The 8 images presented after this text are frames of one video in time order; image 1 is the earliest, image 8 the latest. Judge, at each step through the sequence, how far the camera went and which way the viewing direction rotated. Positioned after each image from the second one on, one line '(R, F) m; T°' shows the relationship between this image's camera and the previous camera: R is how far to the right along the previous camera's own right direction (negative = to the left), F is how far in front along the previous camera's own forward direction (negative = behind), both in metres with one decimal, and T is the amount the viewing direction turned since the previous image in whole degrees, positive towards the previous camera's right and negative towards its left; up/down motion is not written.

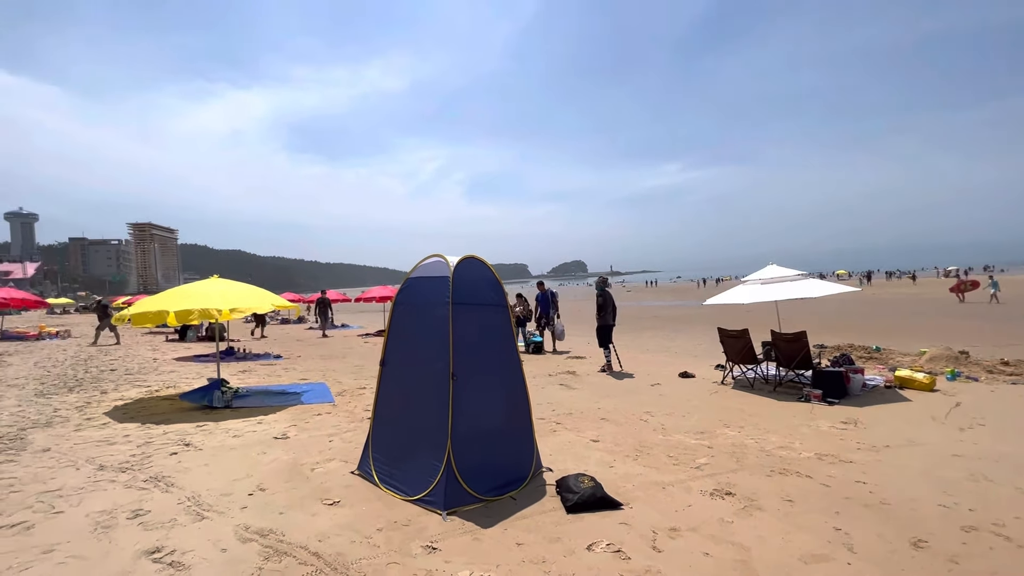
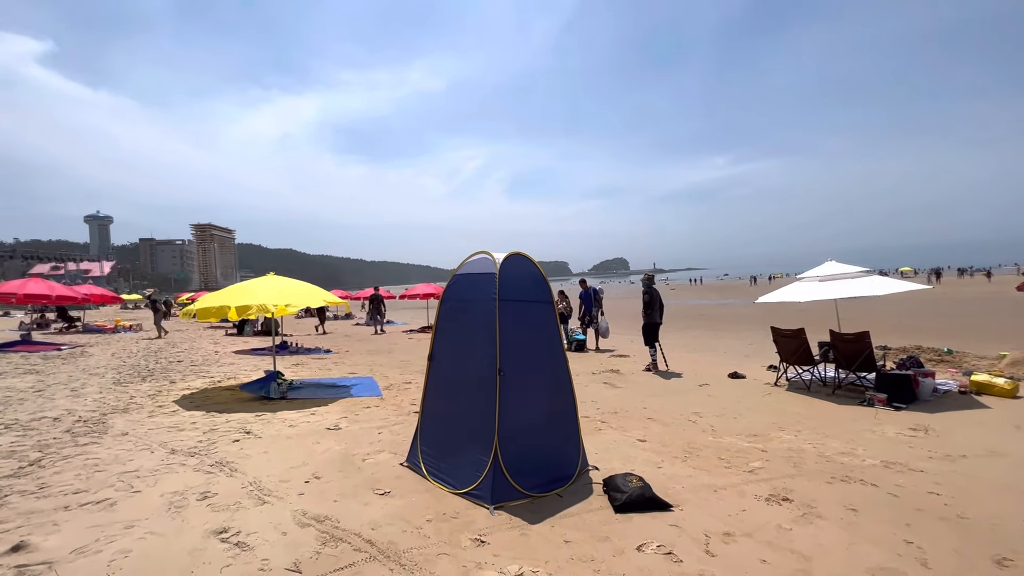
(-0.1, 0.0) m; -5°
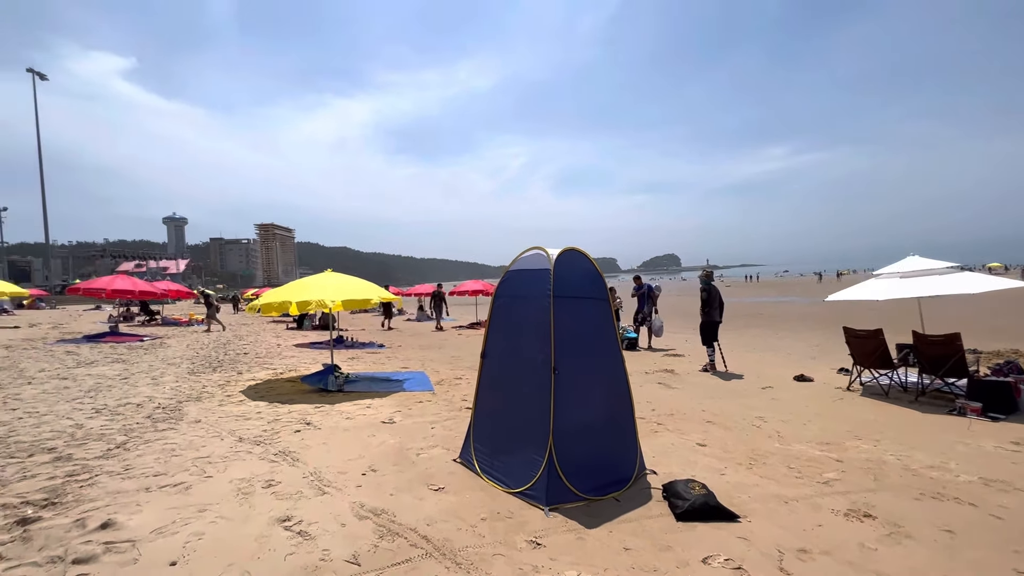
(-0.1, +0.1) m; -6°
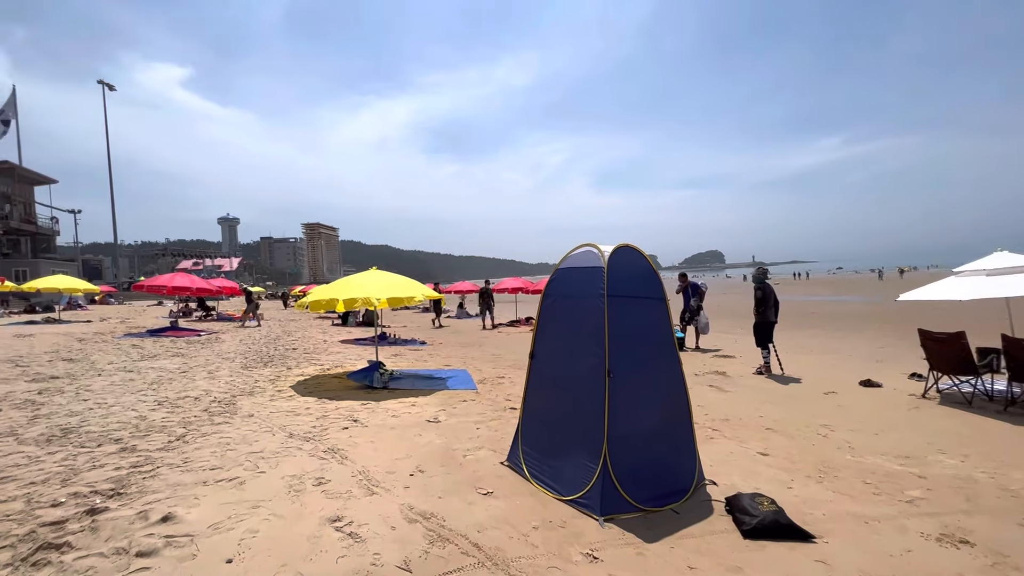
(-0.1, +0.1) m; -5°
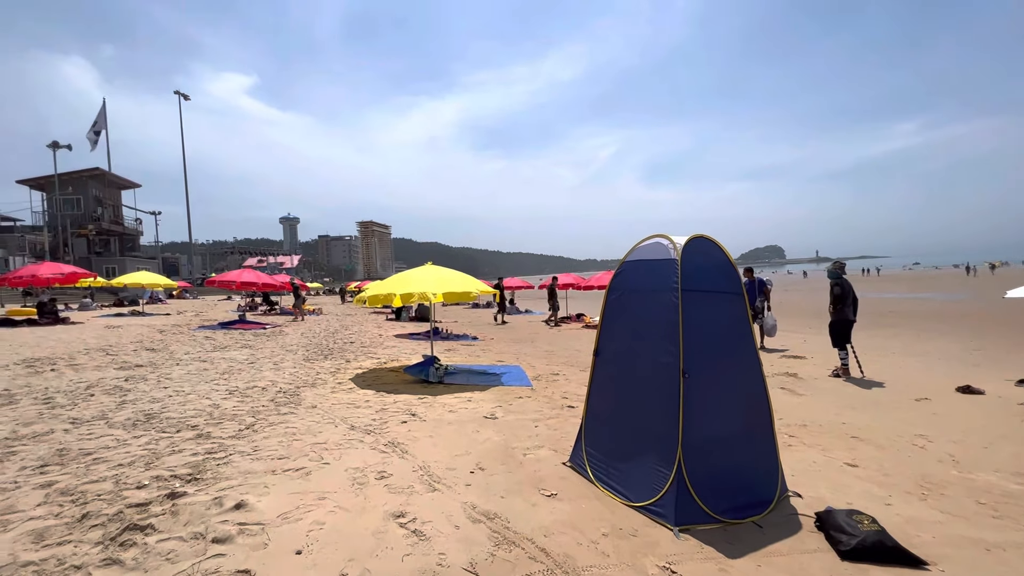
(-0.1, +0.1) m; -6°
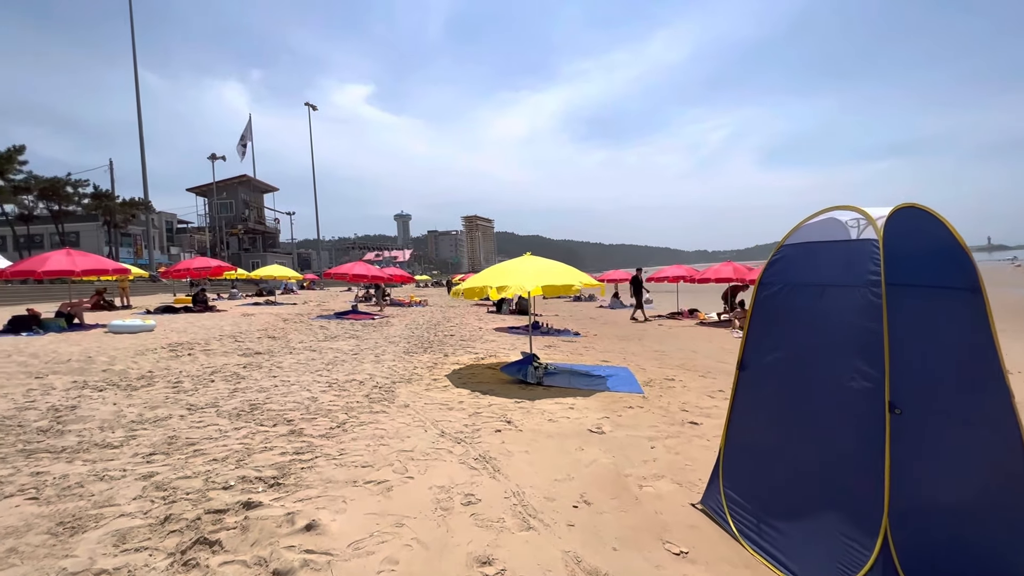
(-0.1, +0.7) m; -12°
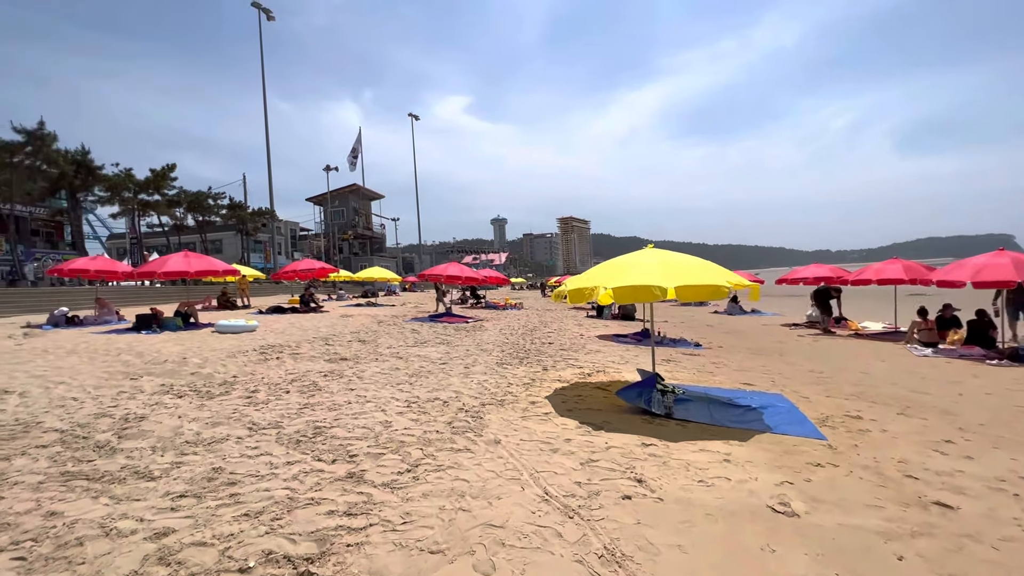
(-0.3, +1.4) m; -12°
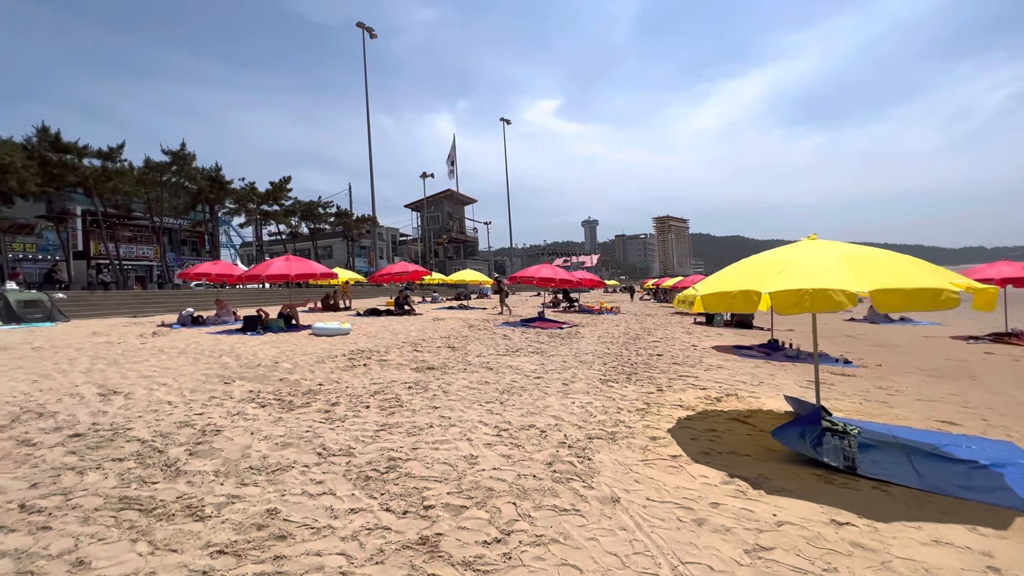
(-0.2, +1.0) m; -11°
